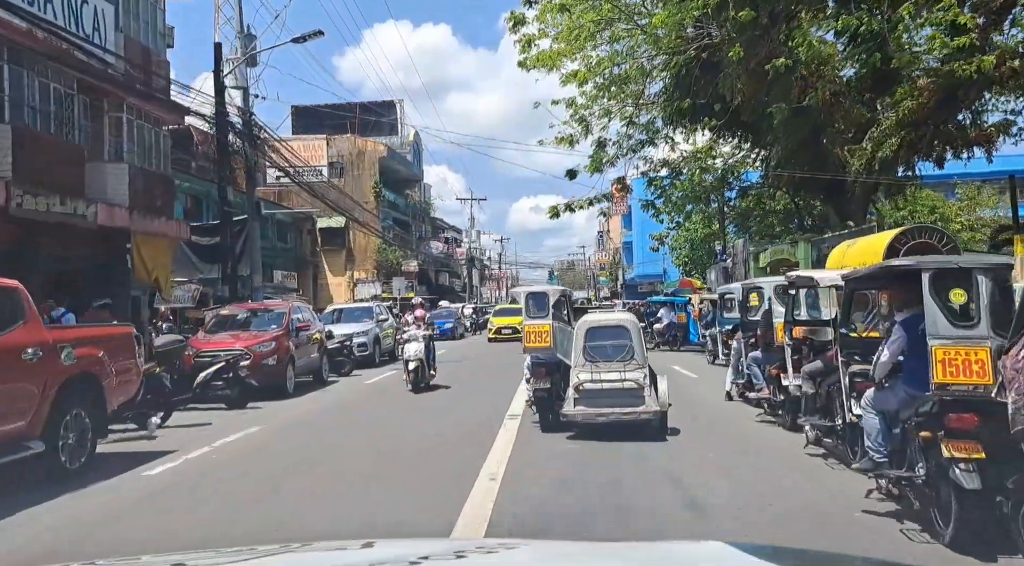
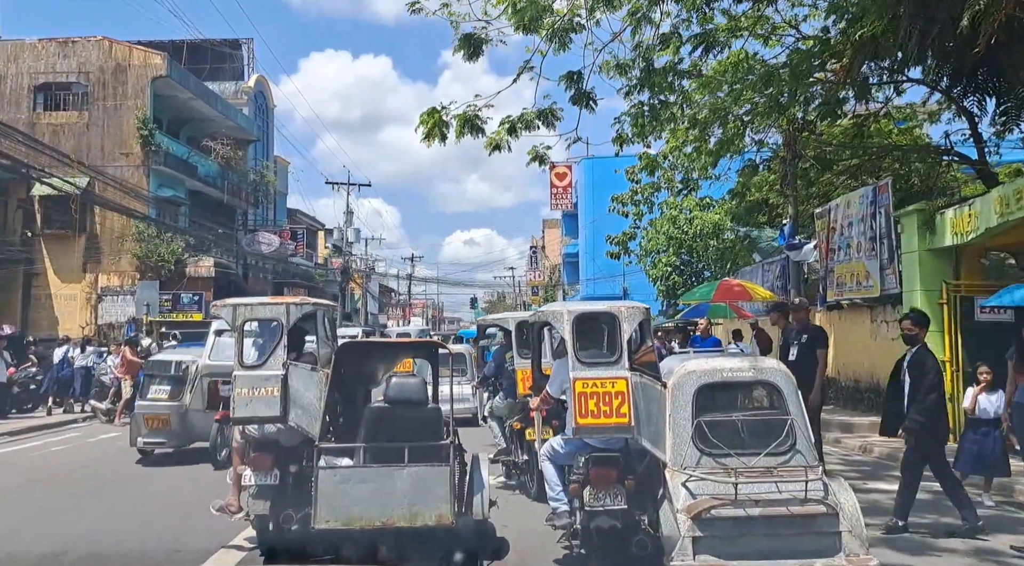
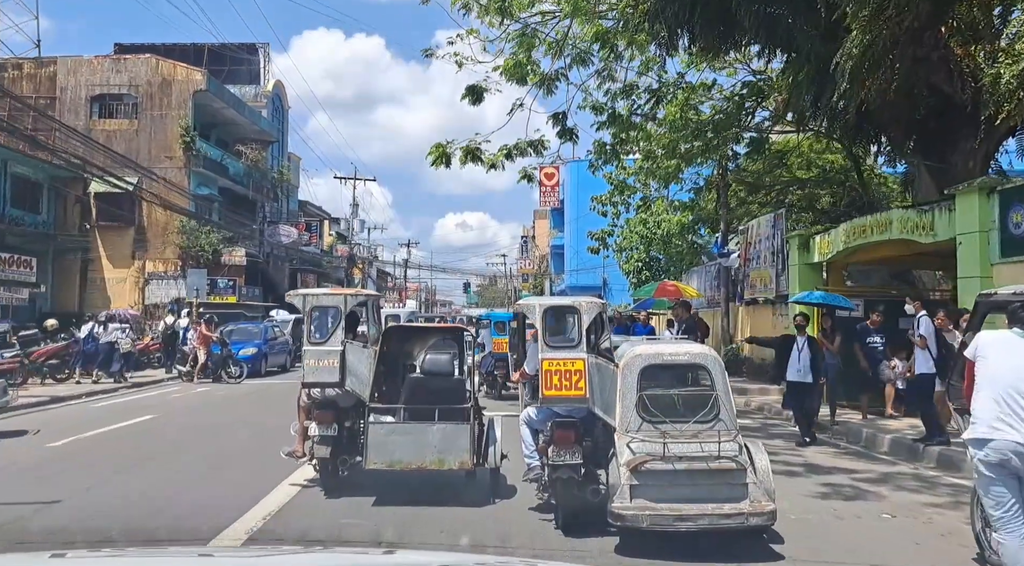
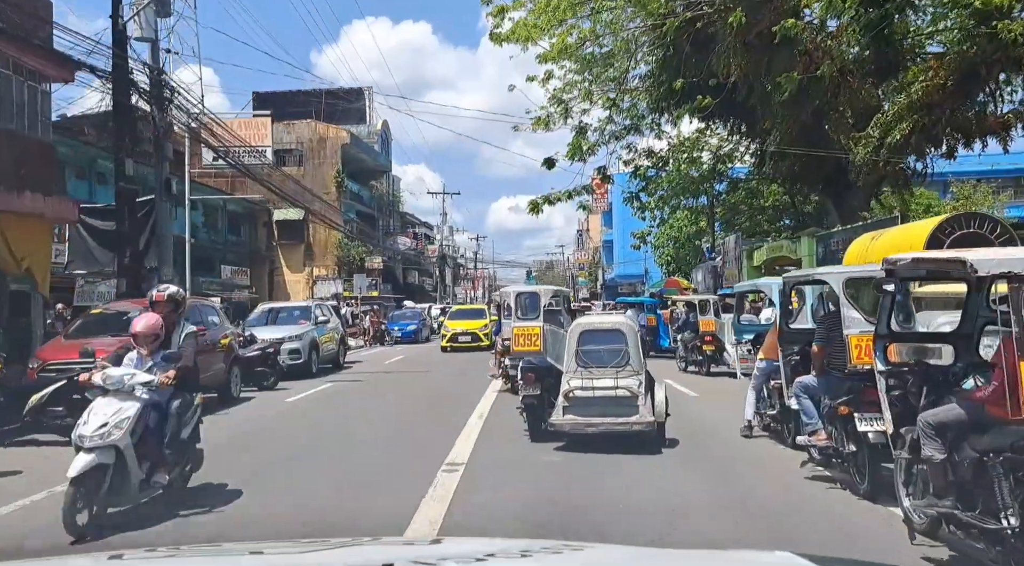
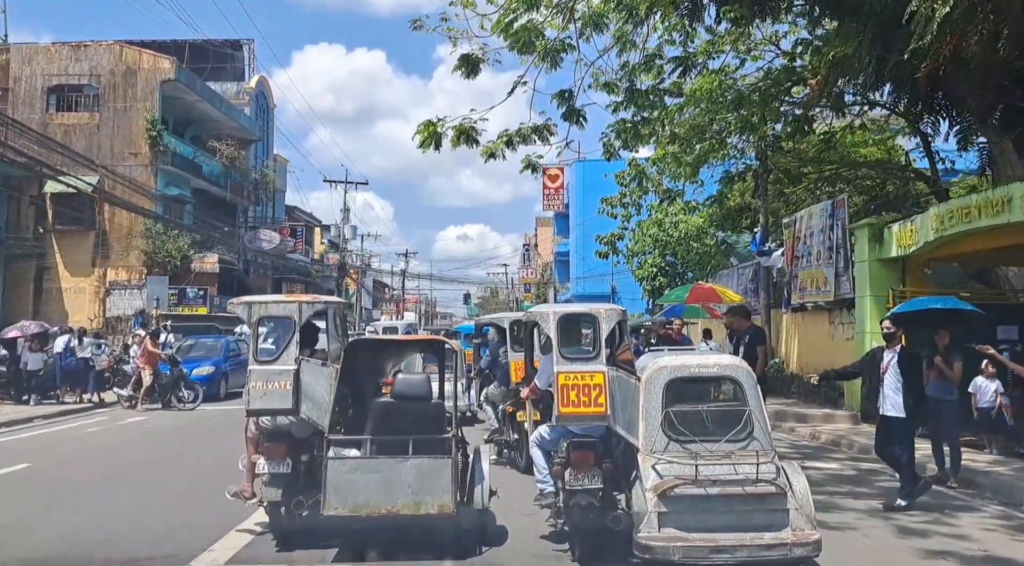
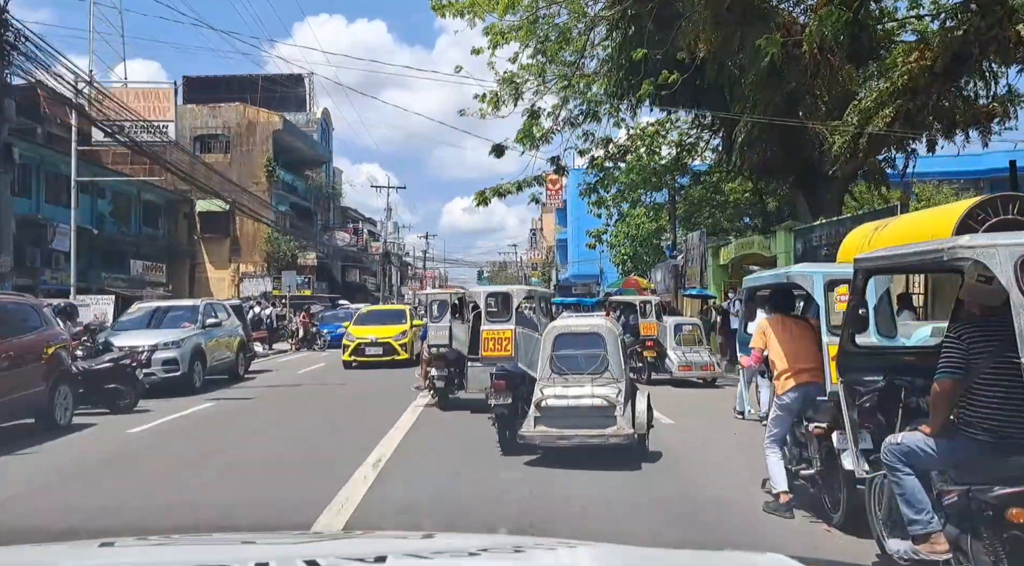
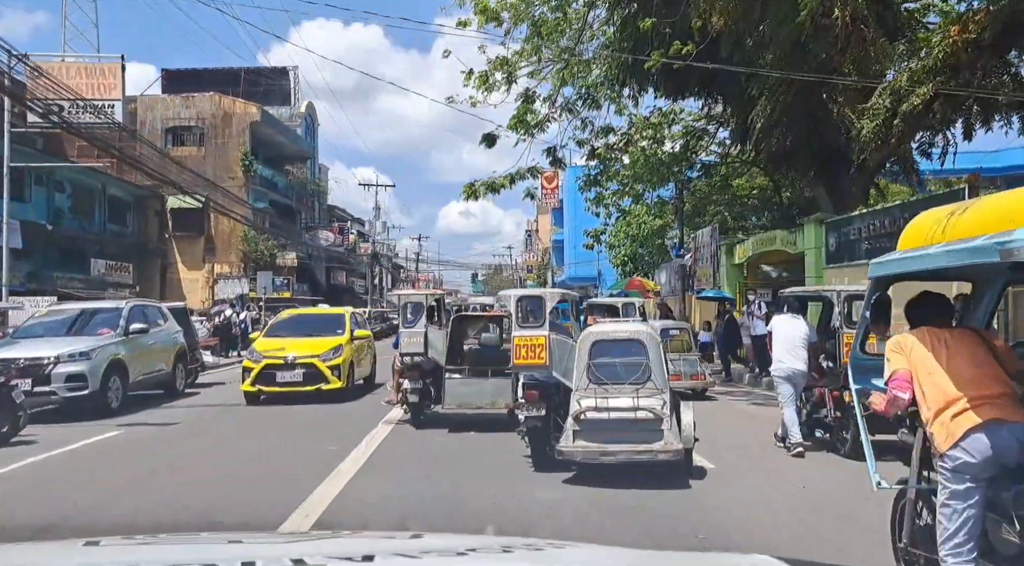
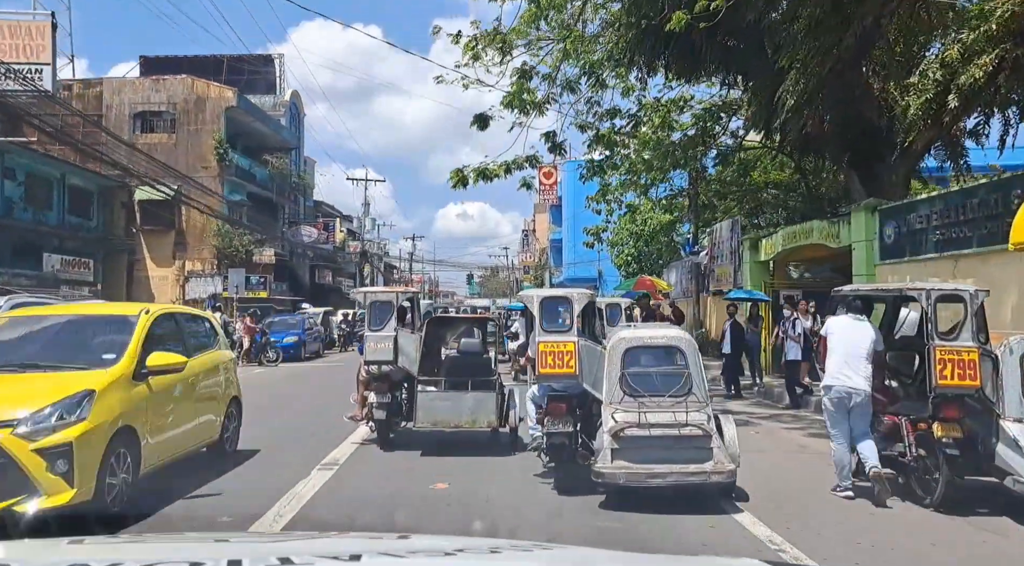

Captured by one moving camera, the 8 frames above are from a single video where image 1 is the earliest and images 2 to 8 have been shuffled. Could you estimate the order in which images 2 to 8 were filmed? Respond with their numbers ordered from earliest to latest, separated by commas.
4, 6, 7, 8, 3, 5, 2
